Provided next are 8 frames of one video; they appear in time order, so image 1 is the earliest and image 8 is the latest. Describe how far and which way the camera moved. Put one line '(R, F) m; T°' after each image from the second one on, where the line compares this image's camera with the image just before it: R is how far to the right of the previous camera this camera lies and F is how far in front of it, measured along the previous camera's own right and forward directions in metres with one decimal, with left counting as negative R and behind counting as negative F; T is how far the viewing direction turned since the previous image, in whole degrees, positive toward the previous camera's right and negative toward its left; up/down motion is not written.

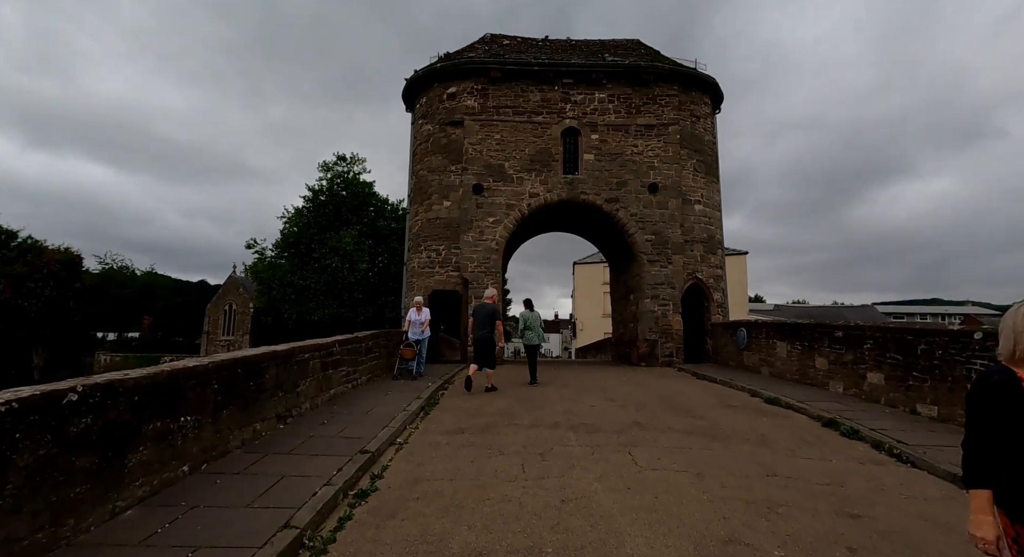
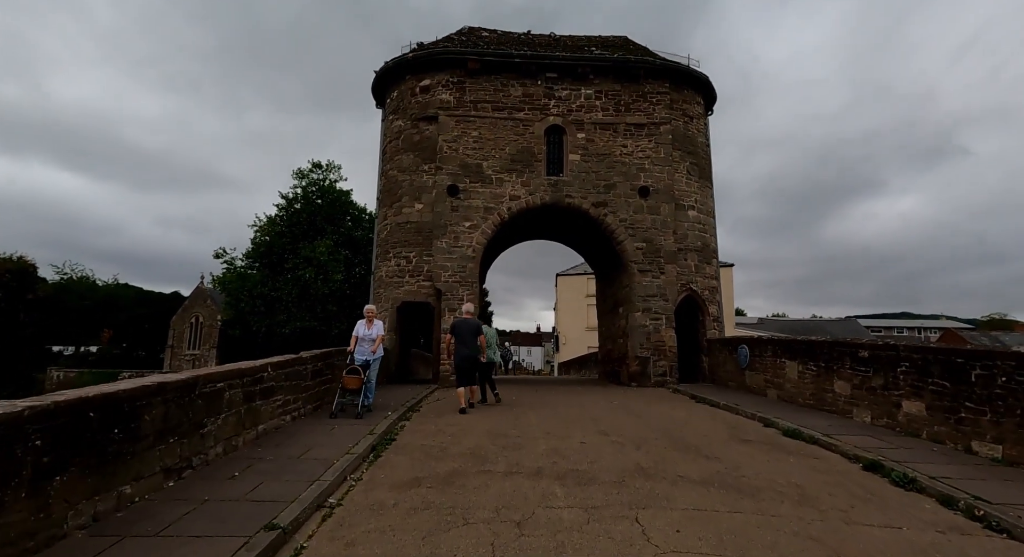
(+0.1, +1.3) m; +2°
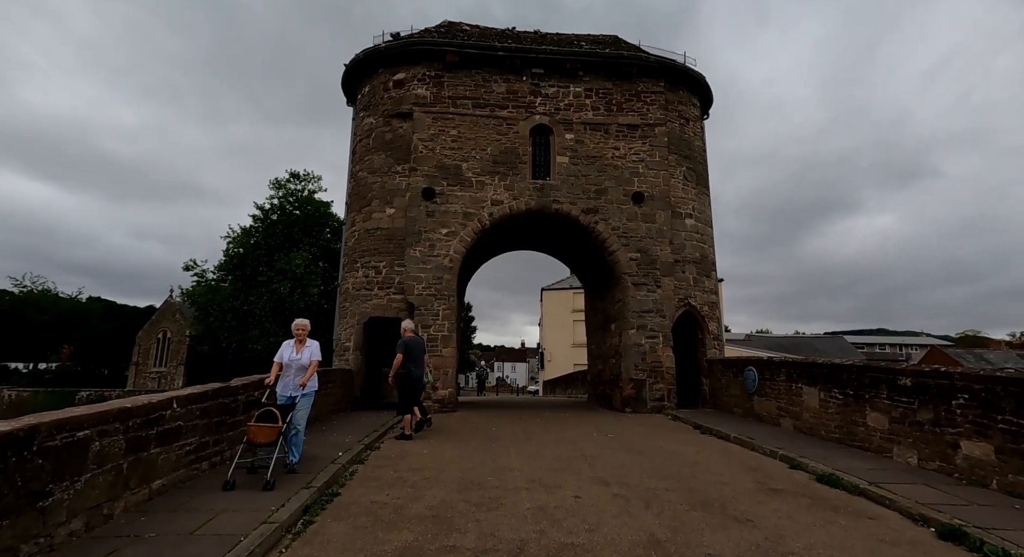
(+0.1, +1.2) m; +2°
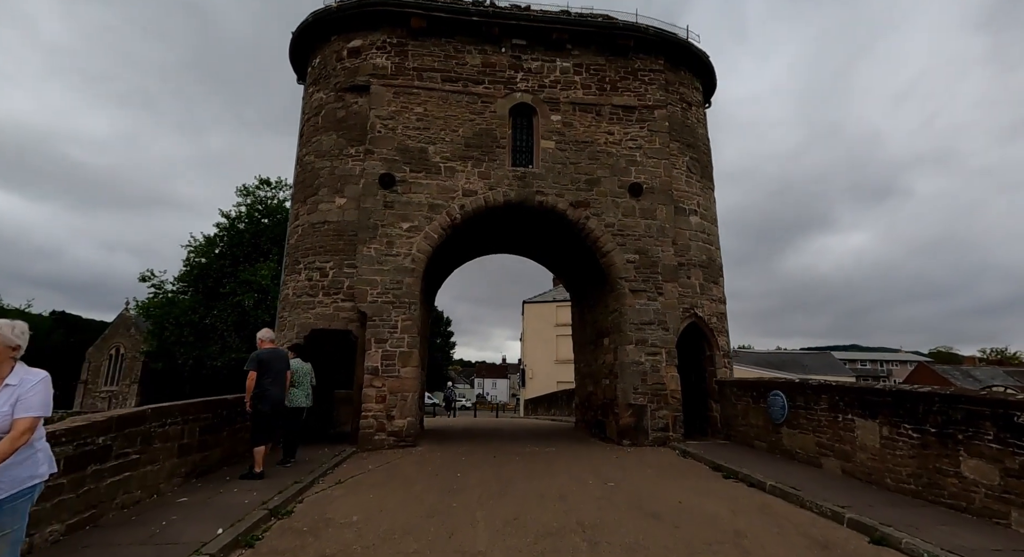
(+0.1, +1.9) m; +2°
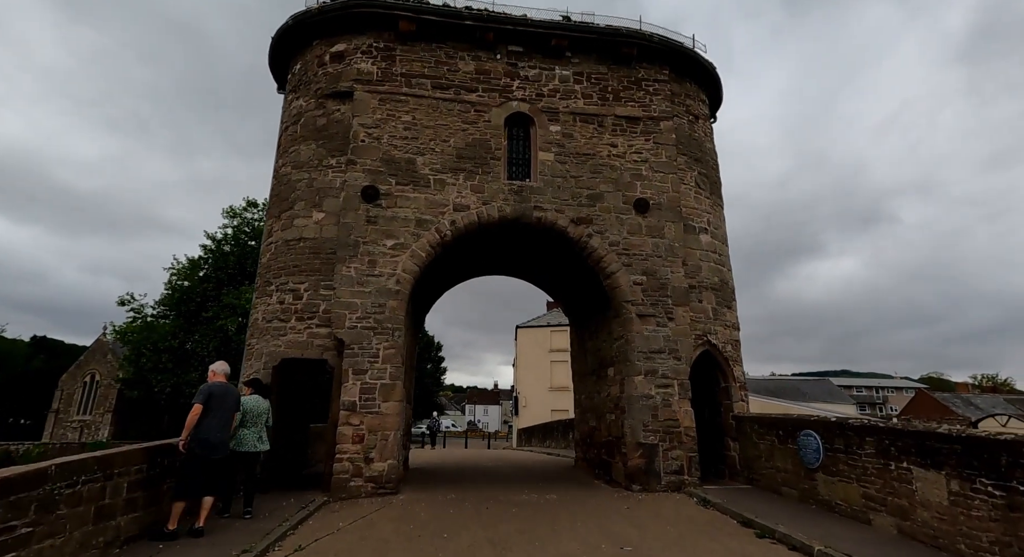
(-0.1, +0.9) m; +1°
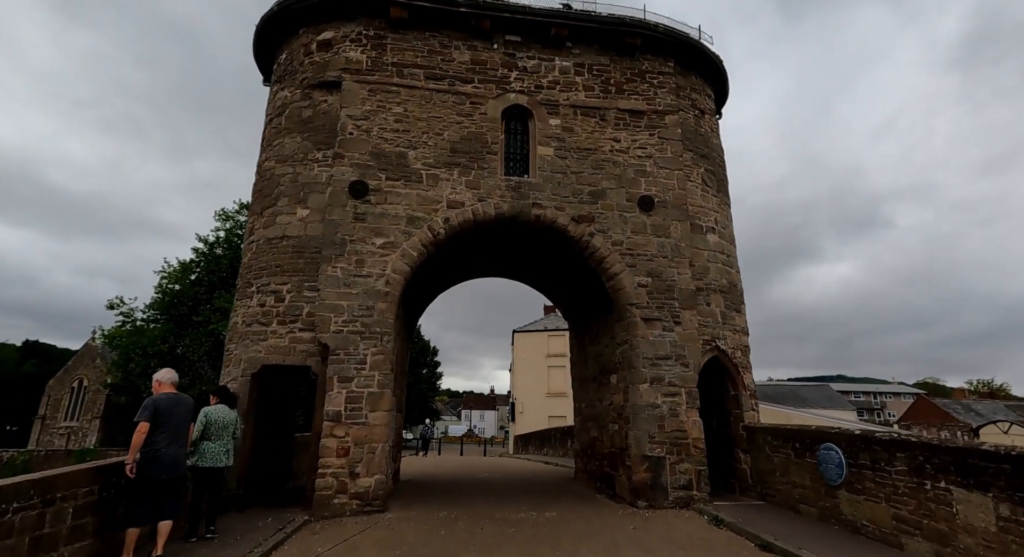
(0.0, +0.5) m; 0°
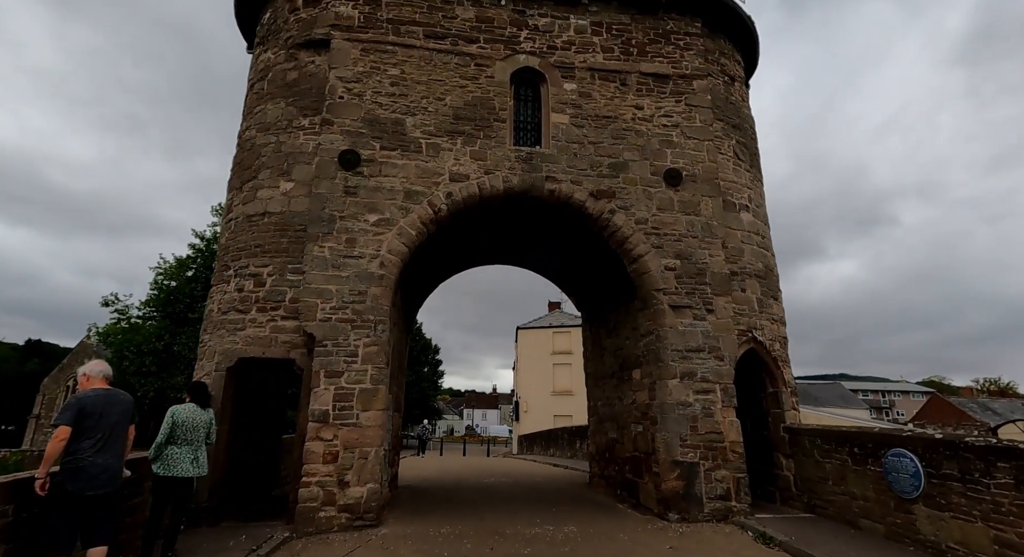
(-0.1, +0.9) m; 0°
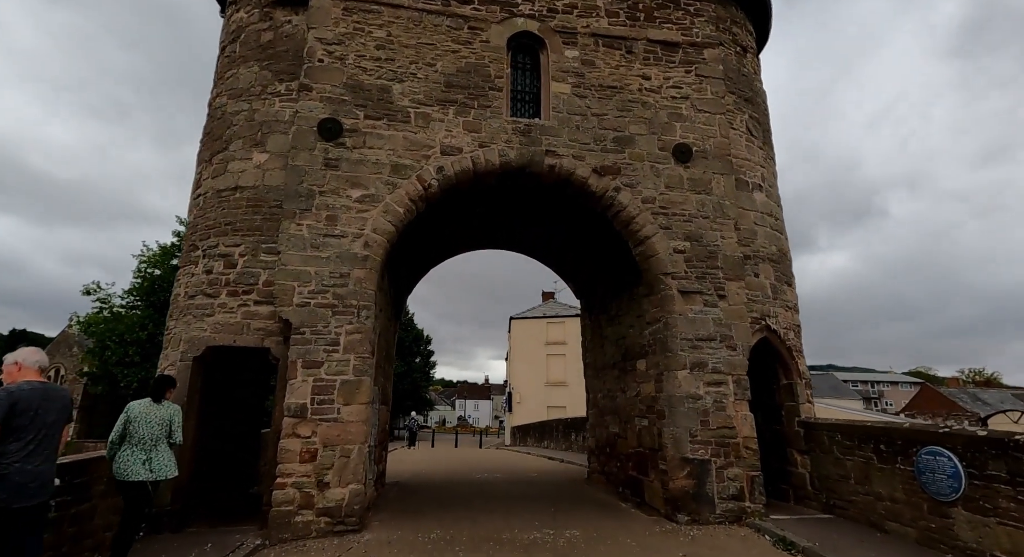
(-0.1, +0.6) m; +1°
